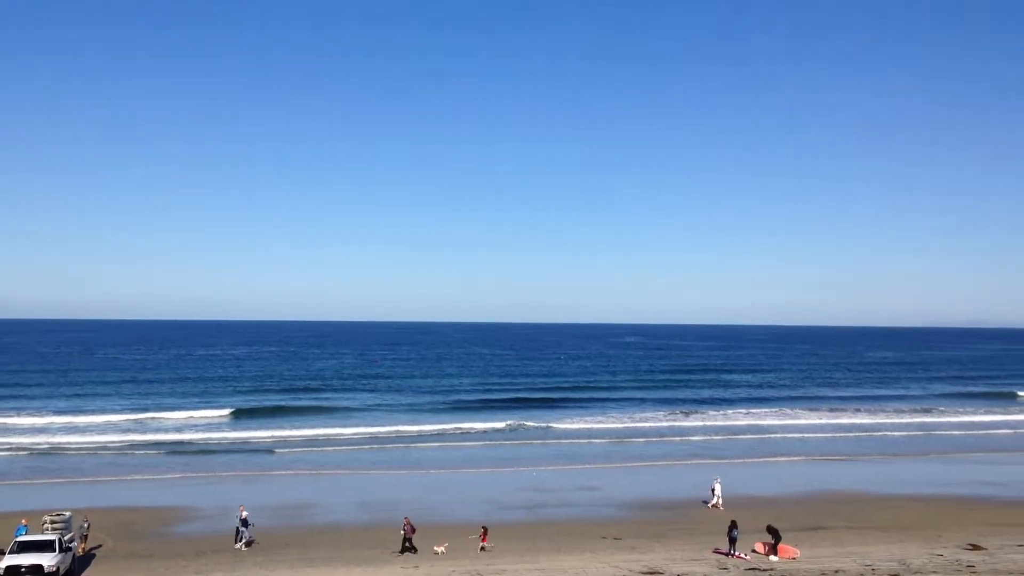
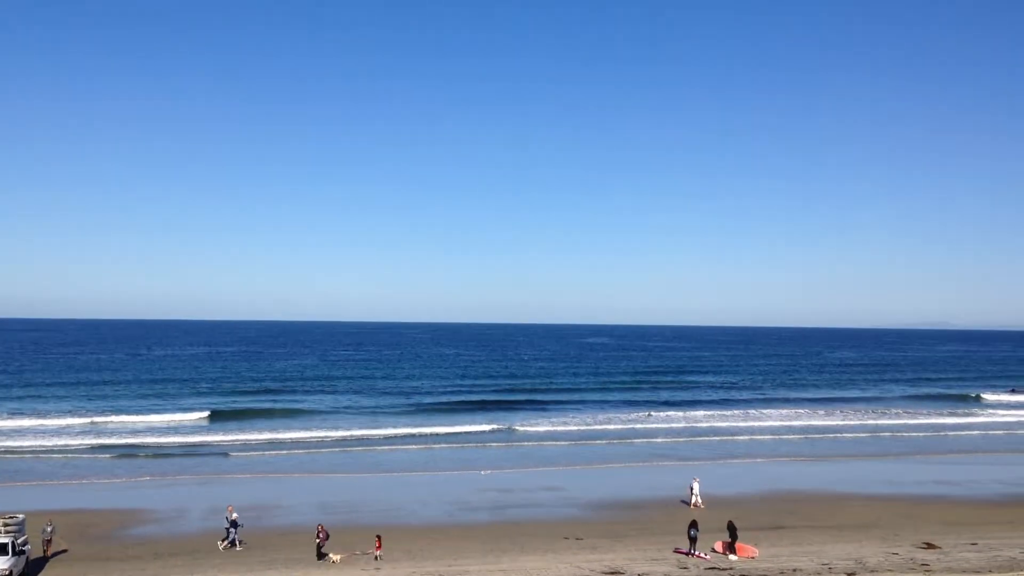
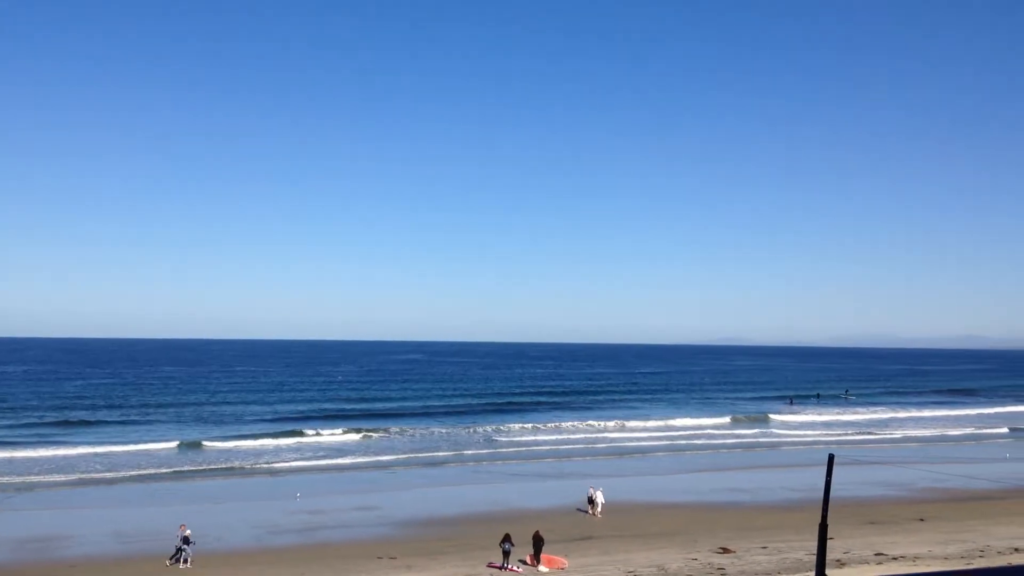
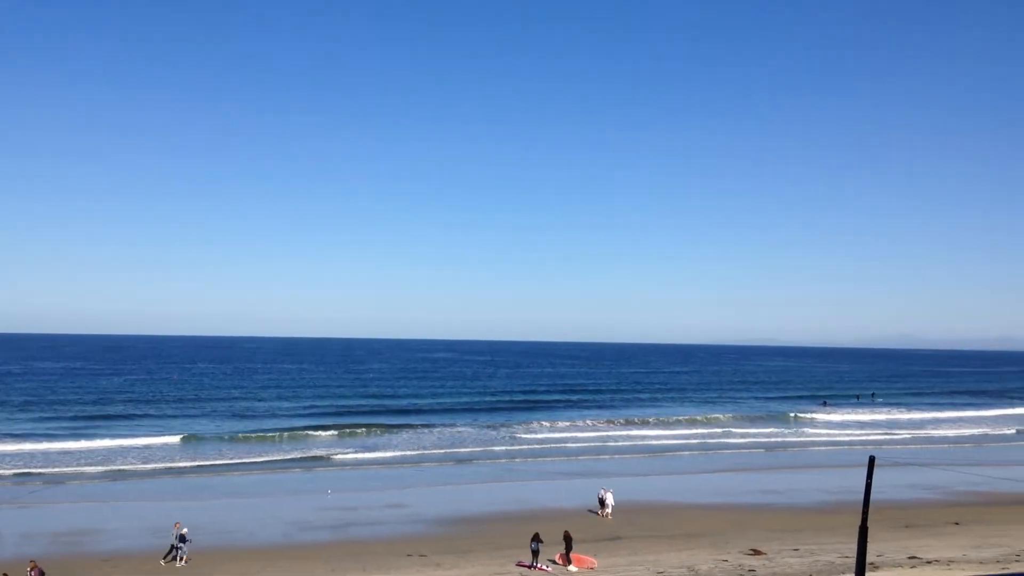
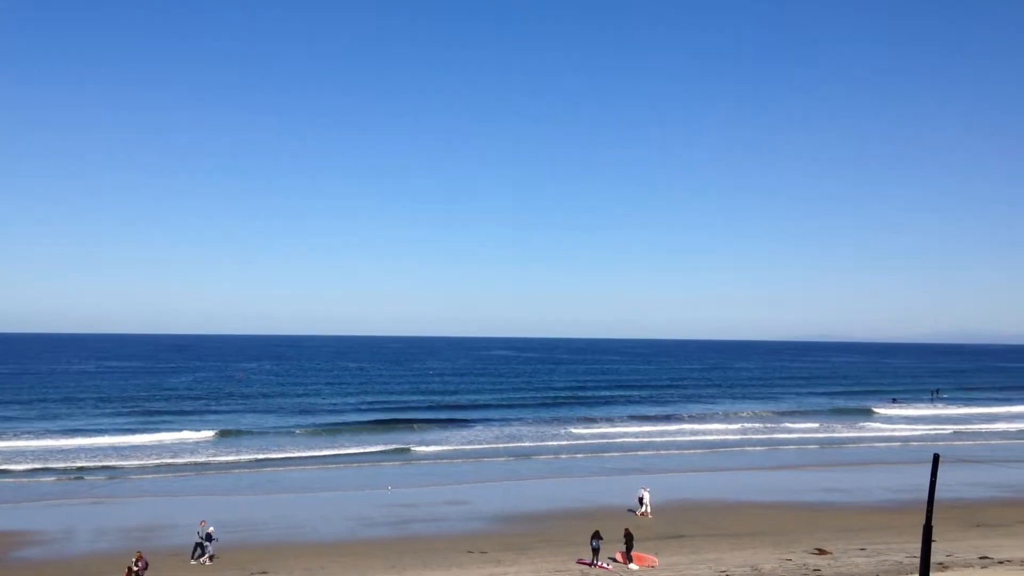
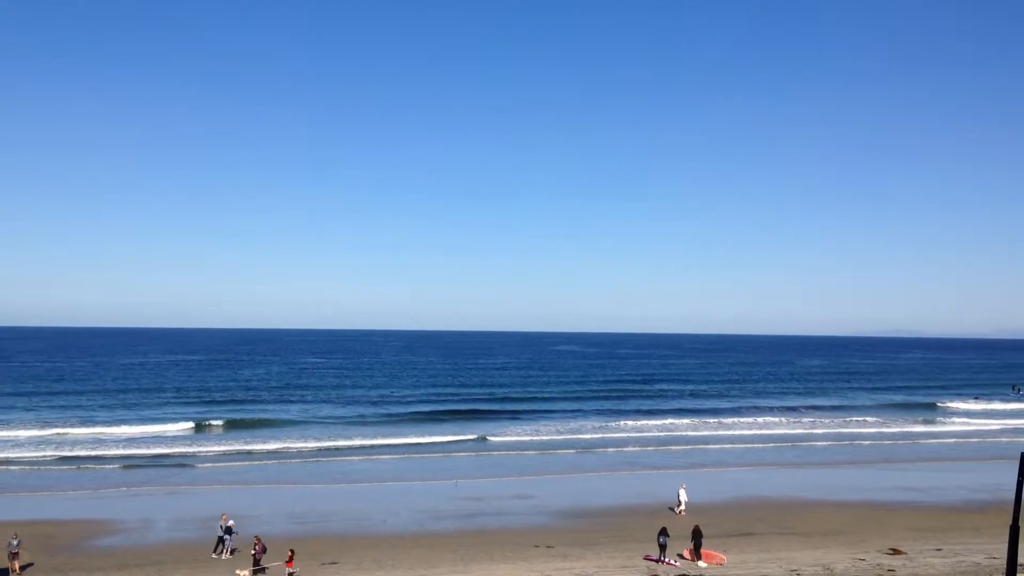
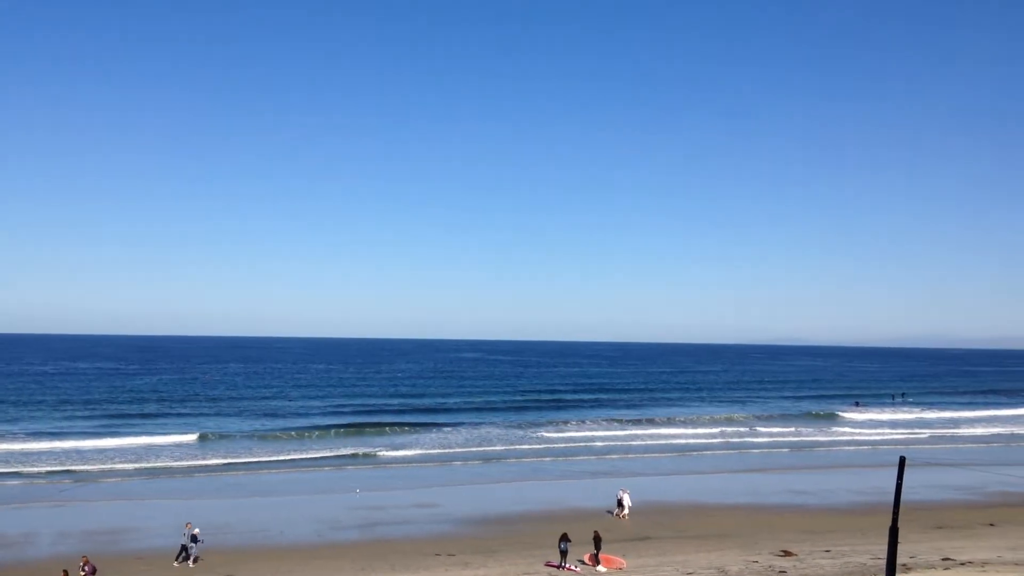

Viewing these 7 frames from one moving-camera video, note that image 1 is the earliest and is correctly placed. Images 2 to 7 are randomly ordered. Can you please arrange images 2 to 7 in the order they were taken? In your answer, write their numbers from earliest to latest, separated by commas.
2, 6, 5, 7, 4, 3
